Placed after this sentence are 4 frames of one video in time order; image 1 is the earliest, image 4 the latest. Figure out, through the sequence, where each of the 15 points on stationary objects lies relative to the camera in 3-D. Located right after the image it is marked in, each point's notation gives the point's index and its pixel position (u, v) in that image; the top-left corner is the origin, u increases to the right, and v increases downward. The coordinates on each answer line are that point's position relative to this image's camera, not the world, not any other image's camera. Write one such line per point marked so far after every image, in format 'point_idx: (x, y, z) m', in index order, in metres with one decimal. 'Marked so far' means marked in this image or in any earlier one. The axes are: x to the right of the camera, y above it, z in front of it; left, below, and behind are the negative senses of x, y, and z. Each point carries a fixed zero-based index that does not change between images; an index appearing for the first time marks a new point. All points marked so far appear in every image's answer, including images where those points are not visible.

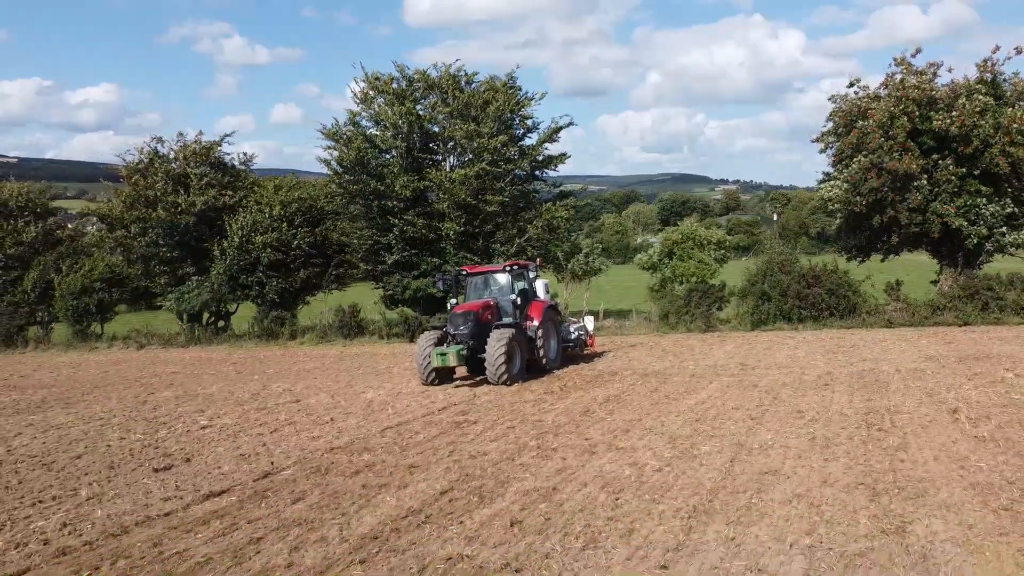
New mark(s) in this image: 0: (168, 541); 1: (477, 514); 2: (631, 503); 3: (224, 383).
0: (-2.6, -1.9, +5.9) m
1: (-0.3, -1.8, +6.1) m
2: (+0.9, -1.7, +6.2) m
3: (-5.9, -1.9, +15.8) m
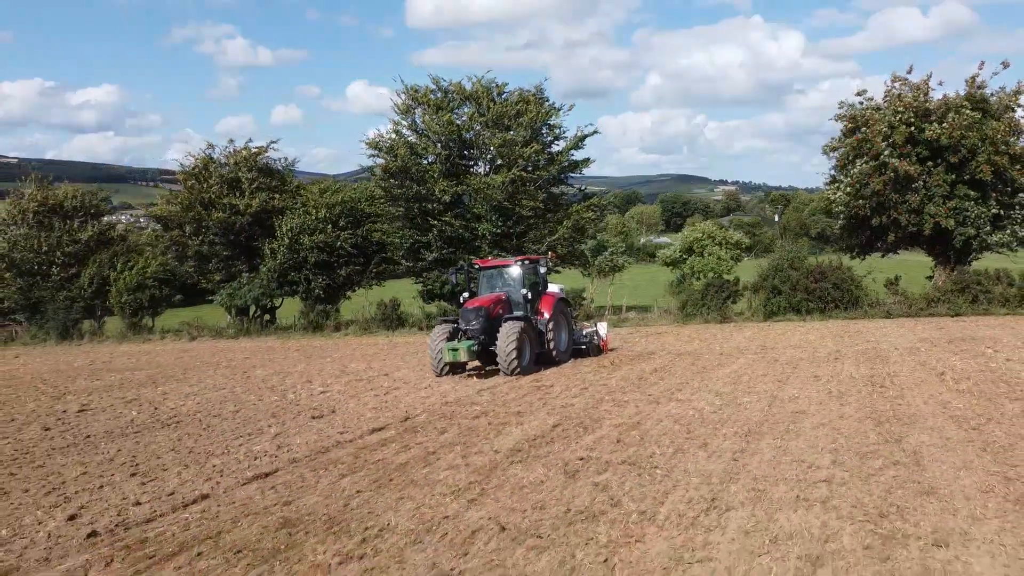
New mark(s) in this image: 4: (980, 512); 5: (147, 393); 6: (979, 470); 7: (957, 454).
0: (-1.5, -1.7, +8.1) m
1: (+0.8, -1.6, +8.3) m
2: (+2.0, -1.5, +8.3) m
3: (-4.8, -1.8, +18.0) m
4: (+3.3, -1.6, +5.5) m
5: (-6.6, -1.9, +14.1) m
6: (+3.9, -1.5, +6.5) m
7: (+4.0, -1.5, +6.9) m
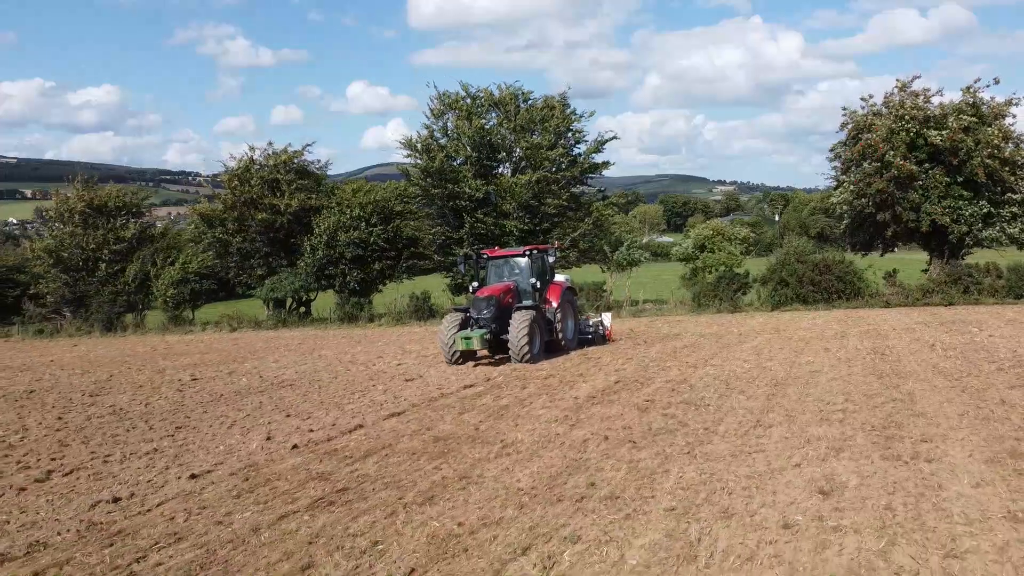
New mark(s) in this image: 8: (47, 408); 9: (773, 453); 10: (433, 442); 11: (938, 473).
0: (-0.5, -1.5, +10.1) m
1: (+1.8, -1.3, +10.3) m
2: (+2.9, -1.3, +10.3) m
3: (-3.9, -1.5, +20.0) m
4: (+4.3, -1.3, +7.5) m
5: (-5.7, -1.7, +16.0) m
6: (+4.8, -1.2, +8.4) m
7: (+4.9, -1.2, +8.9) m
8: (-6.9, -1.8, +11.4) m
9: (+2.3, -1.5, +6.8) m
10: (-0.8, -1.6, +7.8) m
11: (+3.3, -1.4, +5.9) m
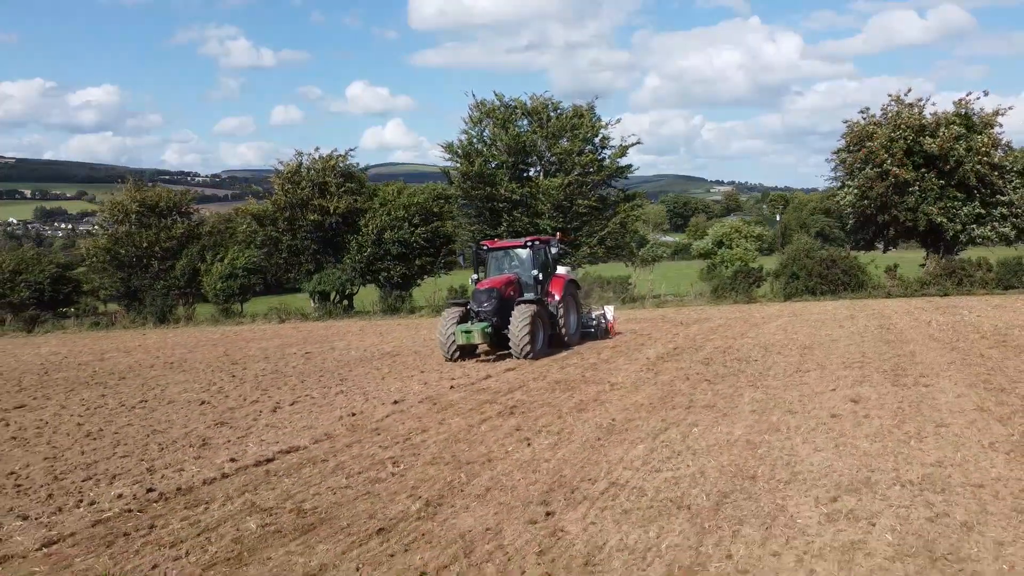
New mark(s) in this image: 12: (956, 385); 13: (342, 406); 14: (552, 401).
0: (+0.8, -1.2, +12.7) m
1: (+3.1, -1.1, +12.9) m
2: (+4.3, -1.0, +13.0) m
3: (-2.5, -1.2, +22.6) m
4: (+5.6, -1.0, +10.1) m
5: (-4.3, -1.4, +18.6) m
6: (+6.2, -1.0, +11.1) m
7: (+6.3, -1.0, +11.5) m
8: (-5.5, -1.5, +14.0) m
9: (+3.7, -1.2, +9.4) m
10: (+0.6, -1.3, +10.4) m
11: (+4.6, -1.1, +8.6) m
12: (+5.1, -1.1, +8.9) m
13: (-2.1, -1.5, +9.5) m
14: (+0.5, -1.3, +9.2) m
